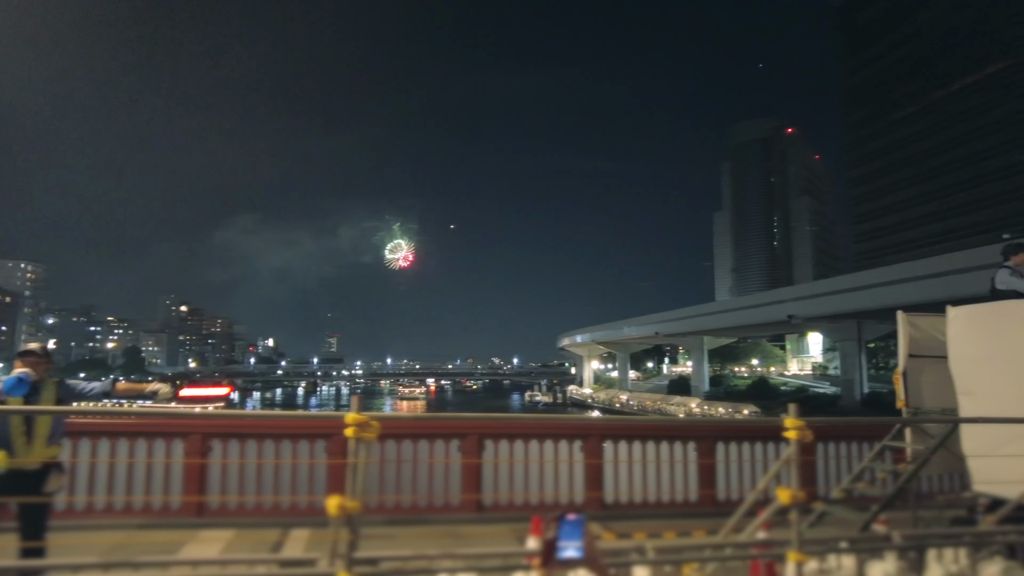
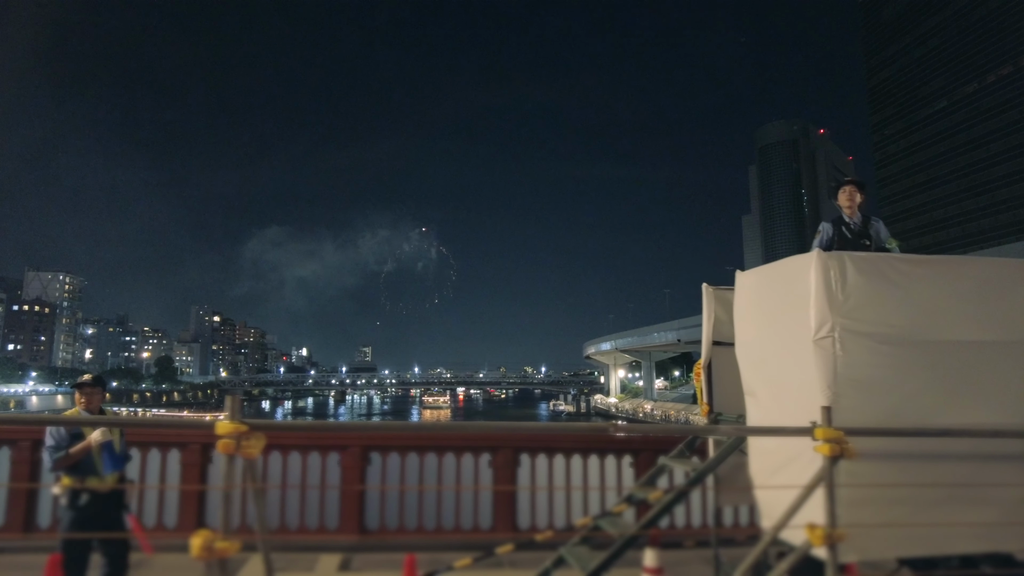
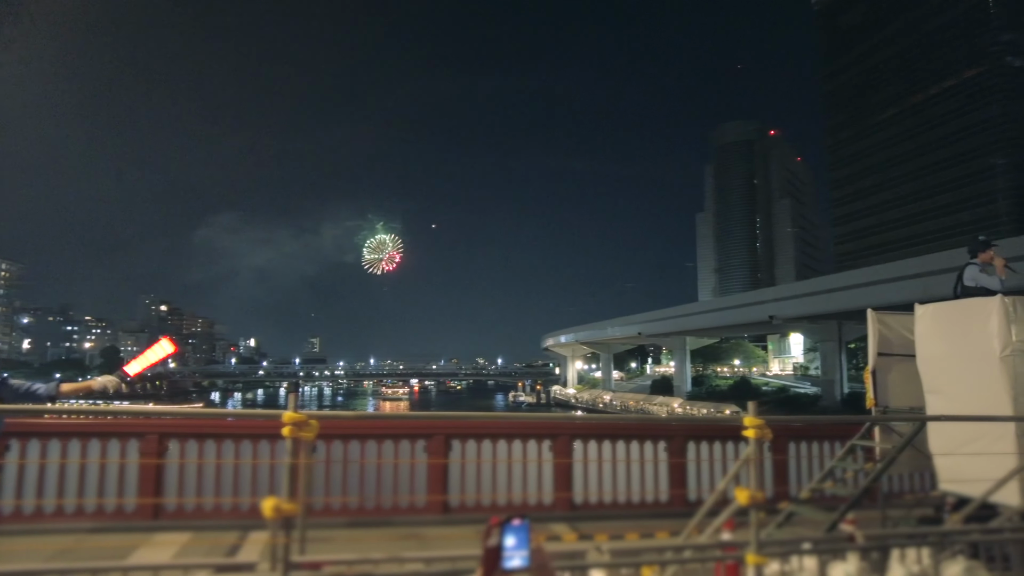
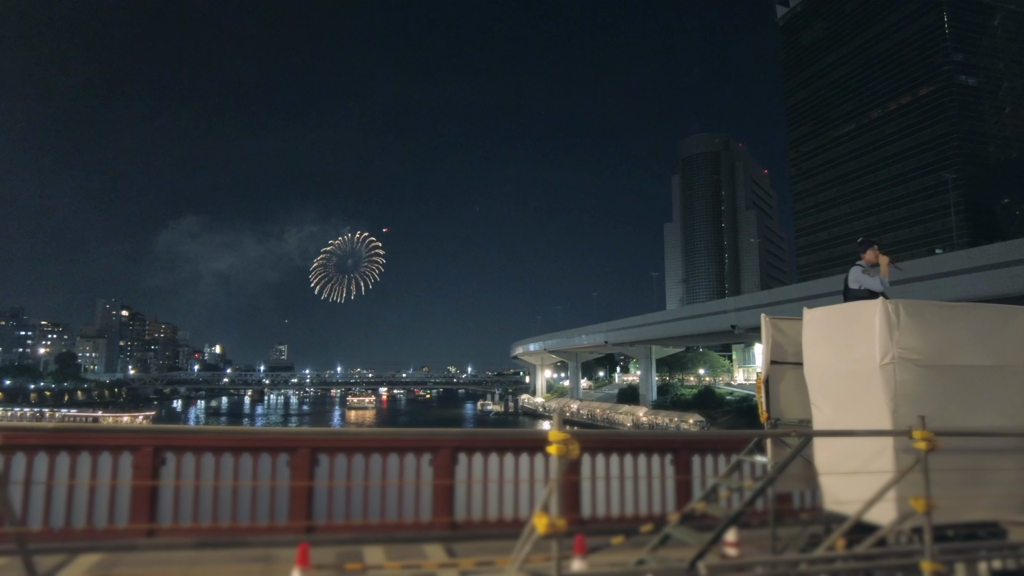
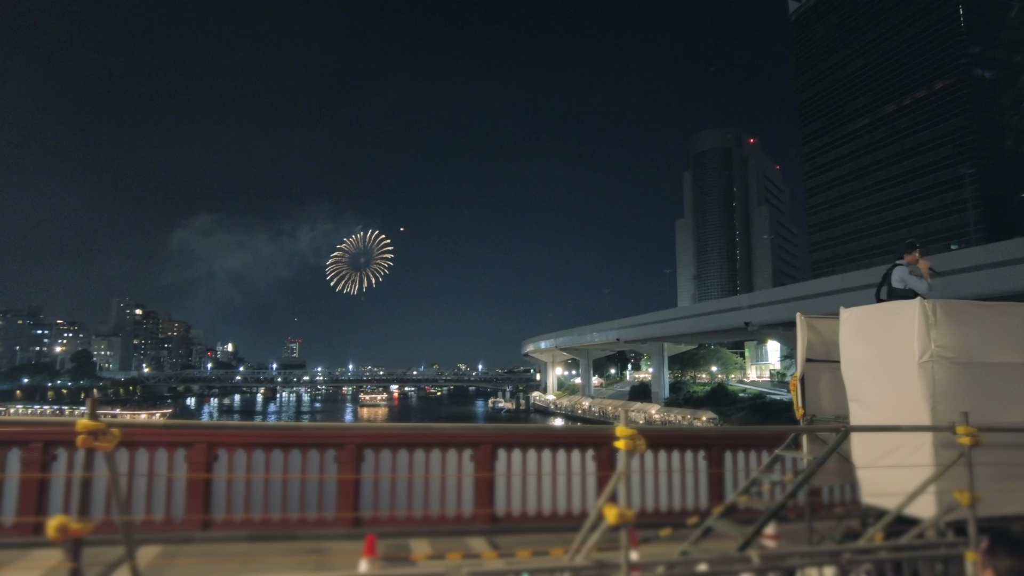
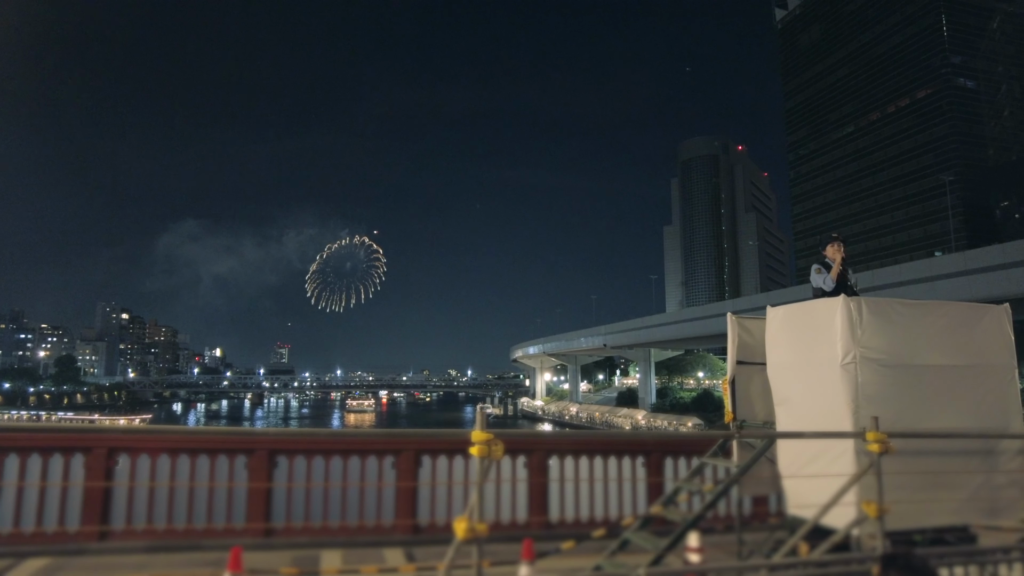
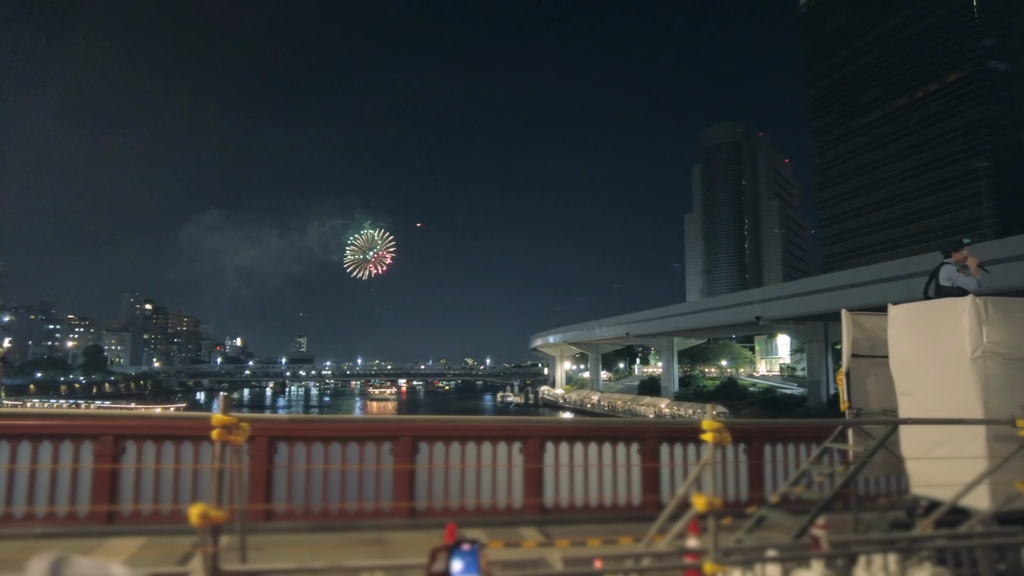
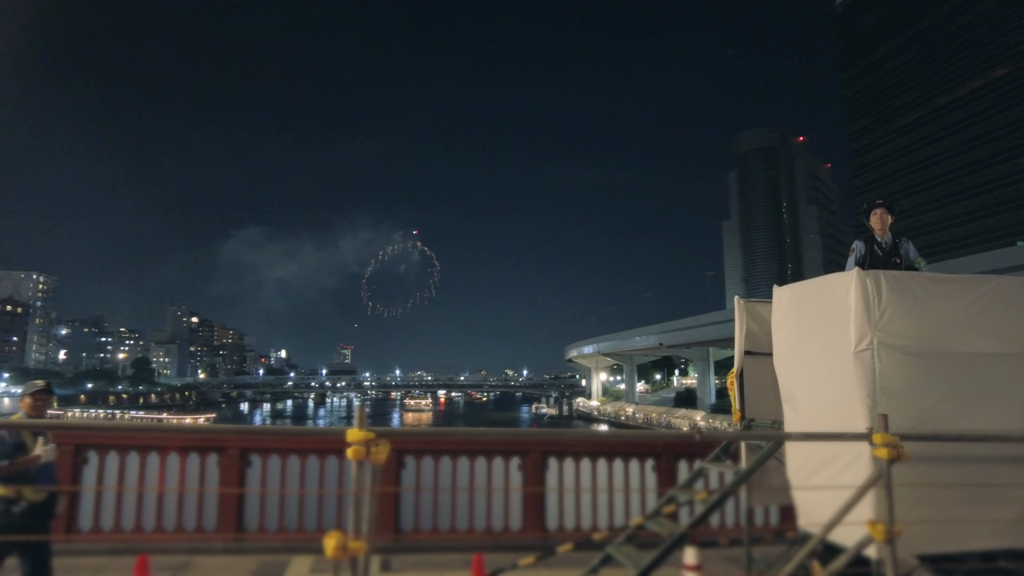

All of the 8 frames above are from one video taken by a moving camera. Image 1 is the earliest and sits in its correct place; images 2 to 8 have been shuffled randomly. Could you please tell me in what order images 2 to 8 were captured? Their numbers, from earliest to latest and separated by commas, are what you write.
3, 7, 5, 4, 6, 8, 2
